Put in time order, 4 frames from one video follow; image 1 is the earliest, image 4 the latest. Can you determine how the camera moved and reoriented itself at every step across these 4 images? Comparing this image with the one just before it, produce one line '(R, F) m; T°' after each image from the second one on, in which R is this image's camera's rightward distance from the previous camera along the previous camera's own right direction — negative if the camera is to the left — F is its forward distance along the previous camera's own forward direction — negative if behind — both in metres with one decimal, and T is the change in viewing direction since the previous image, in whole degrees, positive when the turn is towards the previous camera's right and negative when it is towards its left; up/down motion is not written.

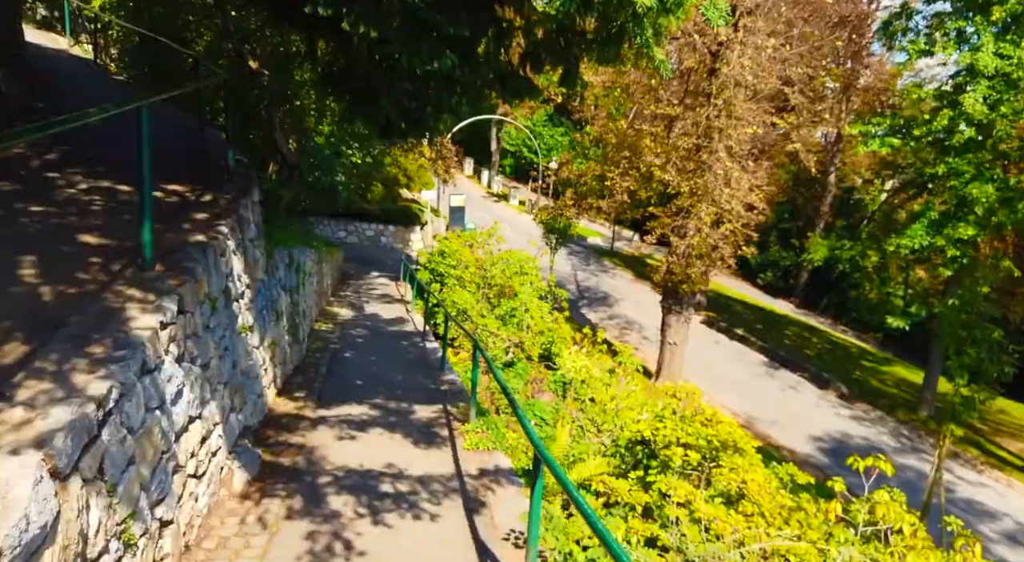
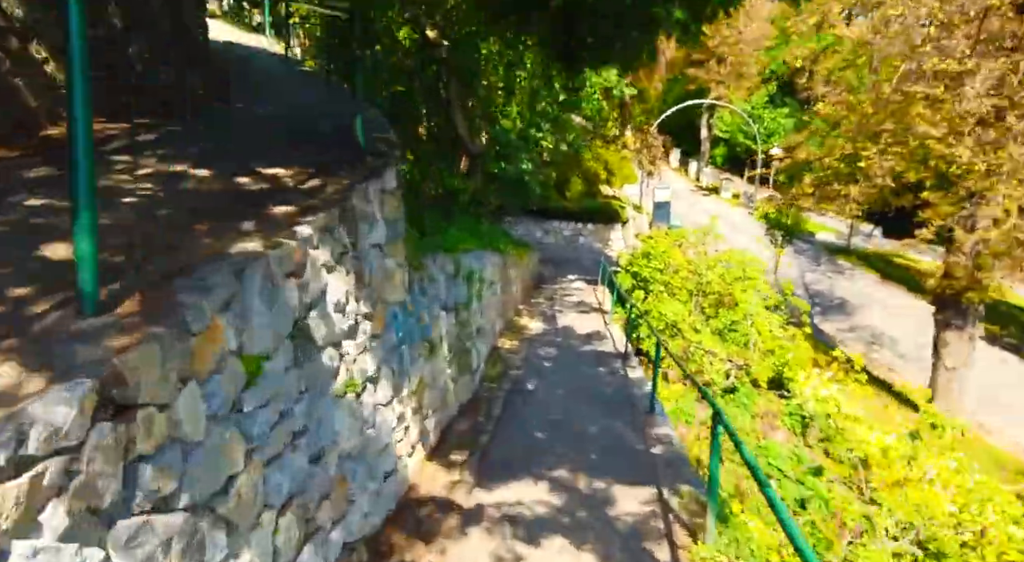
(-0.2, +1.5) m; -17°
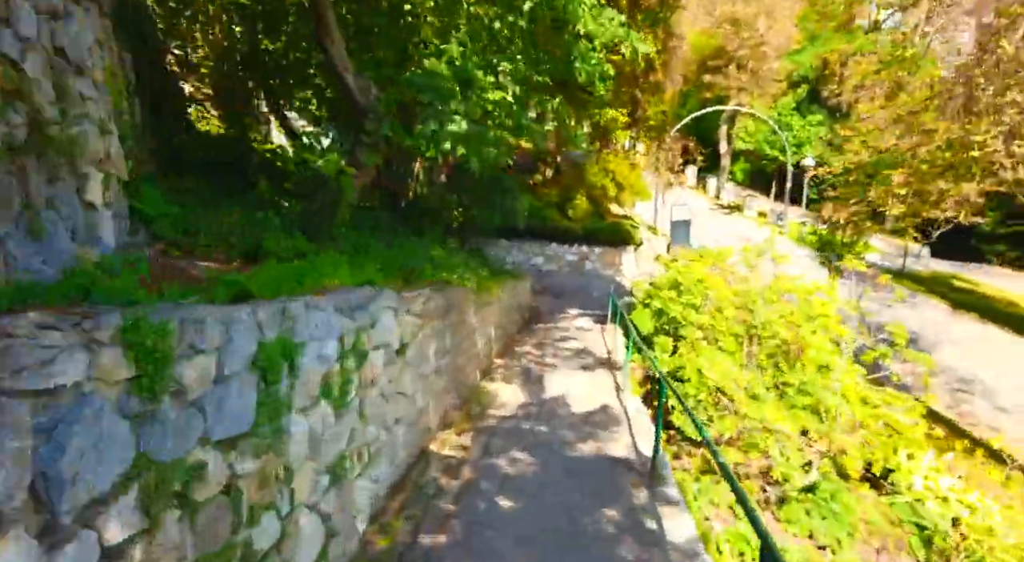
(+0.4, +2.8) m; -1°
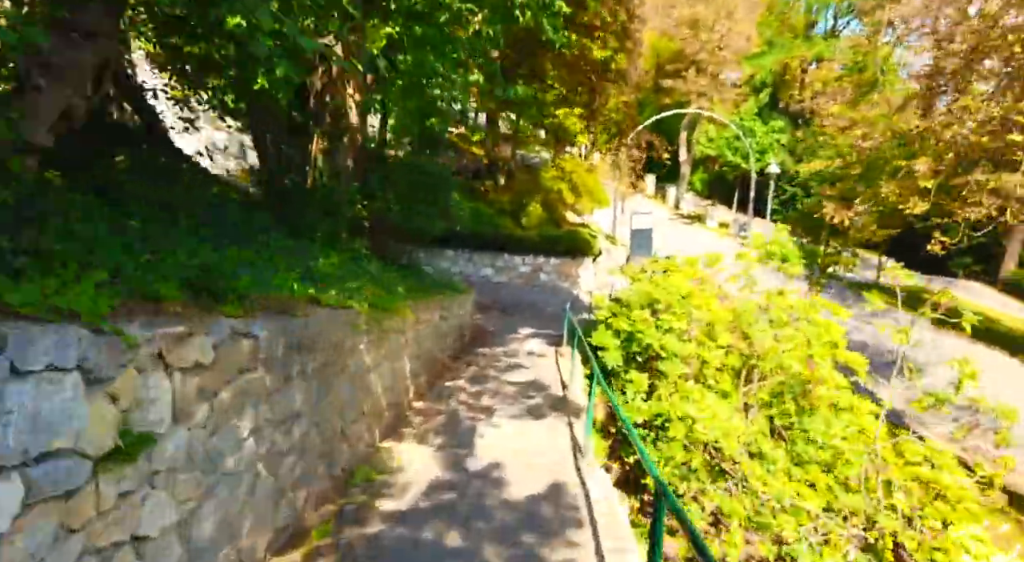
(+0.3, +1.7) m; +4°
